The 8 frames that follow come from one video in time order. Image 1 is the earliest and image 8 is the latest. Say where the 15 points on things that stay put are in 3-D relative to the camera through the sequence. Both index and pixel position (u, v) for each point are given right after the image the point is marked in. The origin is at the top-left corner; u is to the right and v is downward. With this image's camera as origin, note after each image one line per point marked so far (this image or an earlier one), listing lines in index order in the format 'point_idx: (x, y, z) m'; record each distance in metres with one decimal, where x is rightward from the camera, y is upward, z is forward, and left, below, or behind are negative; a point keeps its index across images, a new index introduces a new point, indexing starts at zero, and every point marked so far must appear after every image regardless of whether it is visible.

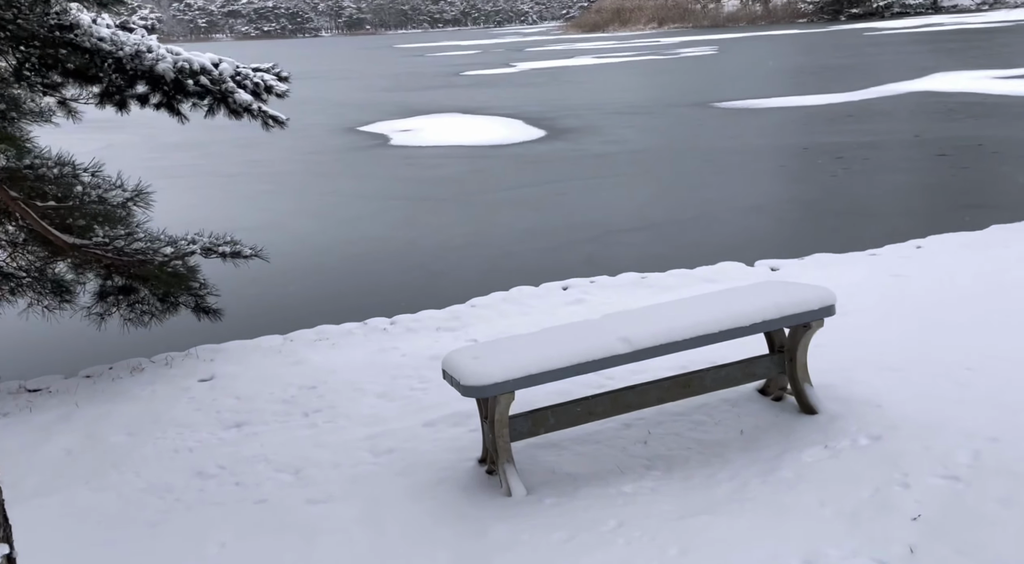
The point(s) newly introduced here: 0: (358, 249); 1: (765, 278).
0: (-1.8, +0.4, +10.8) m
1: (+1.9, 0.0, +6.7) m
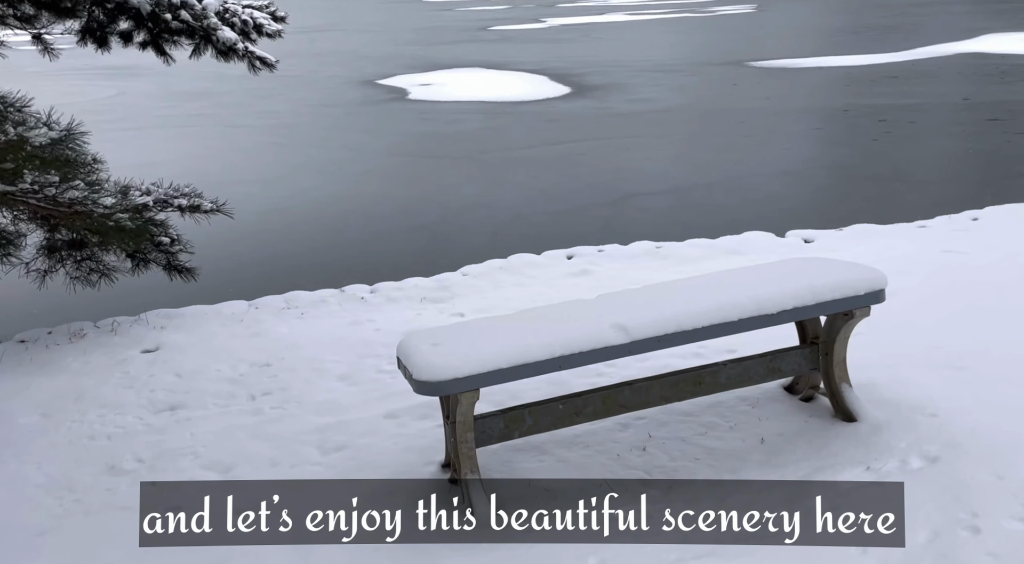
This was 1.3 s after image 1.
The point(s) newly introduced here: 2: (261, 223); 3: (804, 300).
0: (-1.7, +0.8, +10.1) m
1: (+1.9, +0.2, +6.0) m
2: (-2.5, +0.5, +9.3) m
3: (+1.0, -0.1, +3.0) m
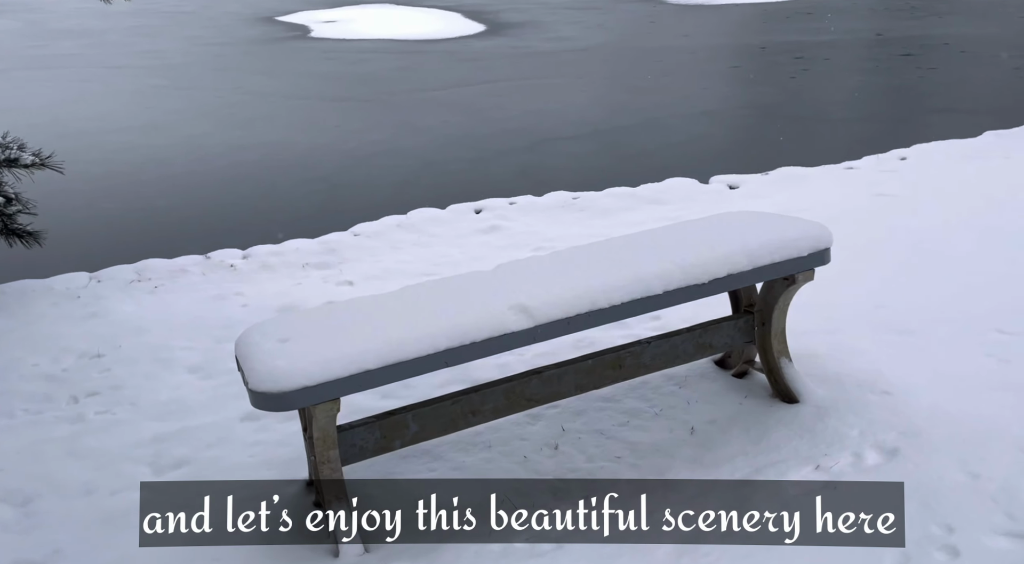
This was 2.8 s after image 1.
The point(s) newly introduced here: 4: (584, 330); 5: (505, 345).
0: (-2.6, +1.3, +9.3) m
1: (+1.3, +0.5, +5.6) m
2: (-3.4, +0.9, +8.4) m
3: (+0.6, 0.0, +2.5) m
4: (+0.2, -0.1, +2.4) m
5: (0.0, -0.2, +2.2) m
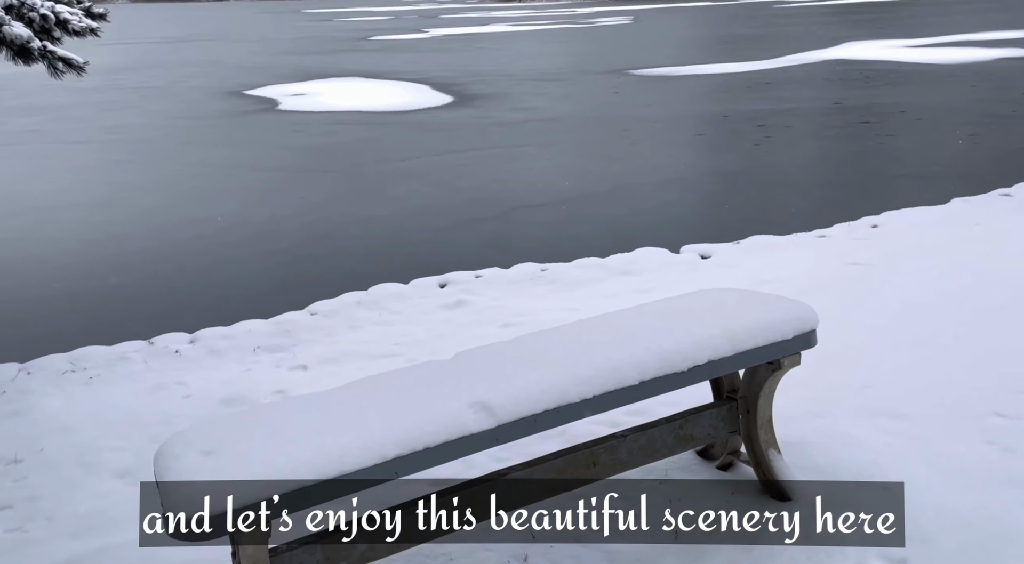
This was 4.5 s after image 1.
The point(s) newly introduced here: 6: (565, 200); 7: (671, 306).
0: (-3.0, +0.5, +9.1) m
1: (+1.1, +0.1, +5.4) m
2: (-3.7, +0.2, +8.1) m
3: (+0.5, -0.2, +2.3) m
4: (+0.1, -0.3, +2.1) m
5: (-0.1, -0.4, +2.0) m
6: (+0.6, +1.0, +10.2) m
7: (+0.5, -0.1, +2.6) m
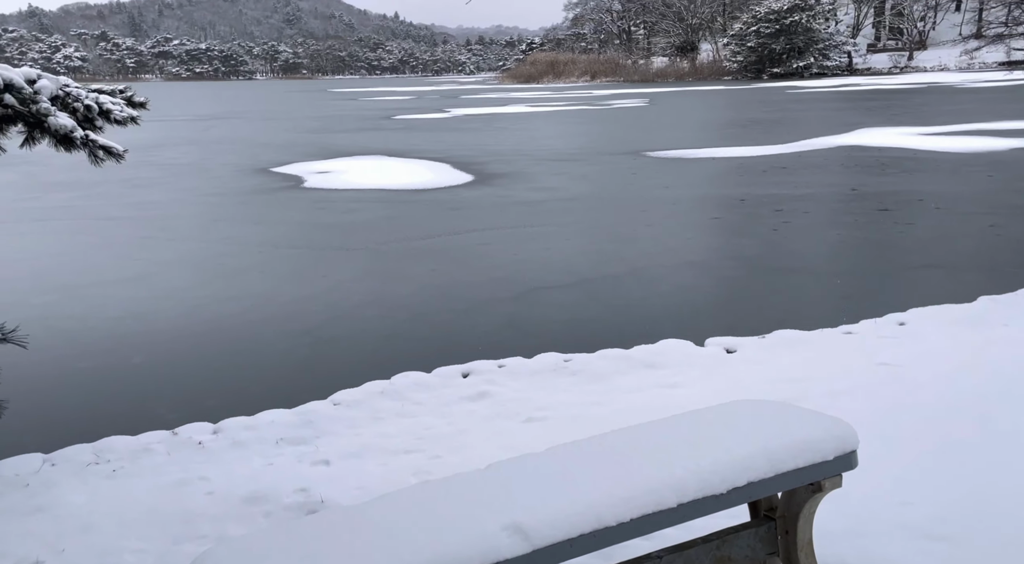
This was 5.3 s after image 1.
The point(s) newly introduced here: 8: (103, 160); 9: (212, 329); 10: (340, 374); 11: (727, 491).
0: (-2.8, -0.3, +9.1) m
1: (+1.2, -0.5, +5.3) m
2: (-3.5, -0.5, +8.2) m
3: (+0.6, -0.5, +2.3) m
4: (+0.2, -0.6, +2.1) m
5: (0.0, -0.6, +1.9) m
6: (+0.8, 0.0, +10.2) m
7: (+0.6, -0.4, +2.6) m
8: (-2.2, +0.7, +5.0) m
9: (-2.9, -0.4, +8.5) m
10: (-1.4, -0.7, +7.4) m
11: (+0.5, -0.5, +2.2) m
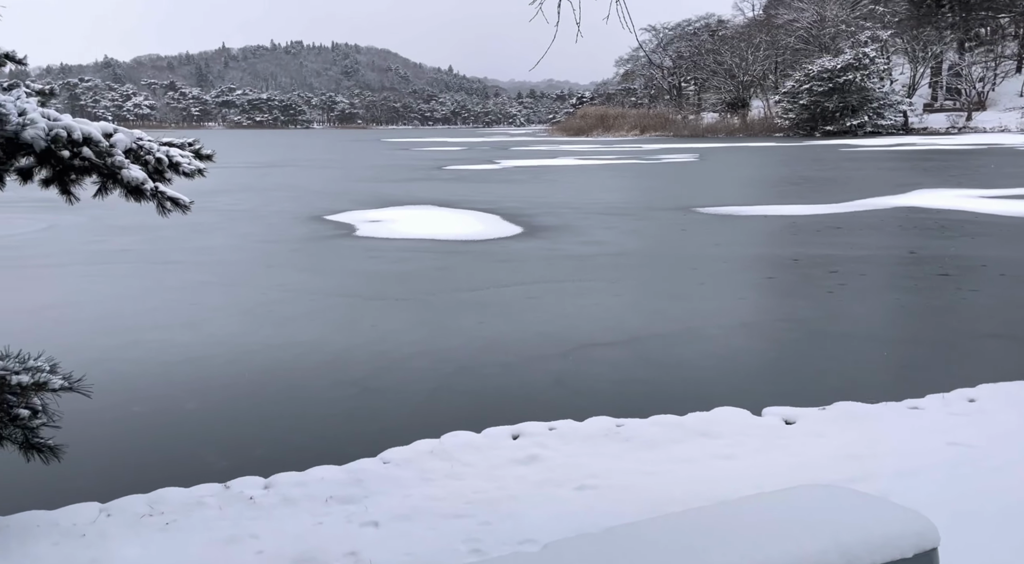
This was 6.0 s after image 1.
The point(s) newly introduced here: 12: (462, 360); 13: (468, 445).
0: (-2.3, -0.8, +9.2) m
1: (+1.5, -0.9, +5.2) m
2: (-3.0, -0.9, +8.3) m
3: (+0.8, -0.7, +2.2) m
4: (+0.3, -0.8, +2.0) m
5: (+0.1, -0.8, +1.9) m
6: (+1.4, -0.7, +10.1) m
7: (+0.7, -0.6, +2.5) m
8: (-1.9, +0.4, +5.1) m
9: (-2.4, -0.9, +8.6) m
10: (-1.0, -1.2, +7.4) m
11: (+0.7, -0.7, +2.1) m
12: (-0.5, -0.8, +9.4) m
13: (-0.3, -0.9, +5.2) m
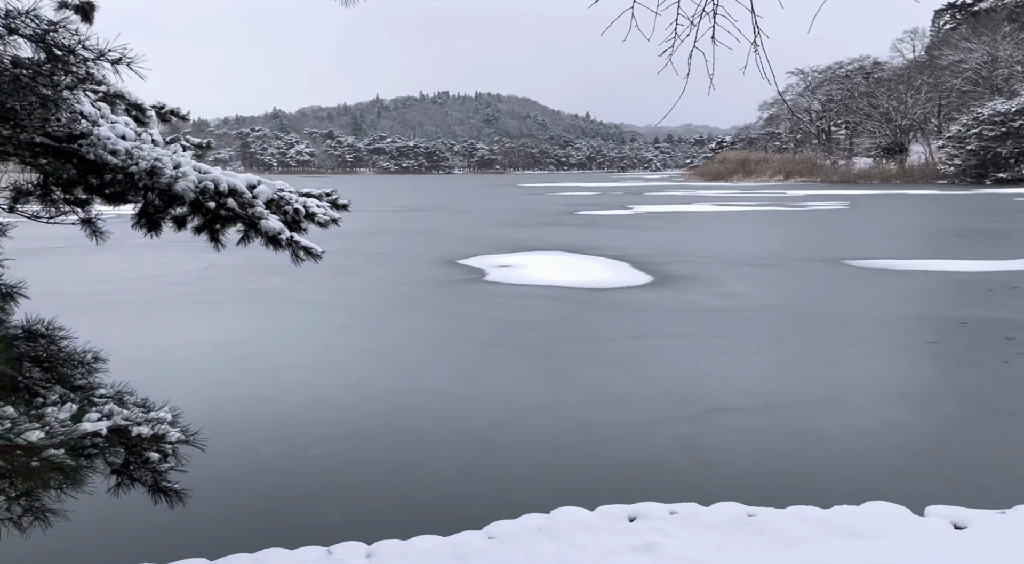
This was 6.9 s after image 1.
0: (-1.0, -1.3, +9.0) m
1: (+2.1, -1.3, +4.5) m
2: (-2.0, -1.4, +8.1) m
3: (+1.0, -0.9, +1.6) m
4: (+0.5, -1.0, +1.5) m
5: (+0.2, -1.0, +1.4) m
6: (+2.7, -1.3, +9.3) m
7: (+1.0, -0.9, +1.9) m
8: (-1.3, +0.1, +4.9) m
9: (-1.3, -1.4, +8.4) m
10: (-0.1, -1.6, +7.0) m
11: (+0.8, -0.9, +1.6) m
12: (+0.7, -1.4, +8.9) m
13: (+0.4, -1.3, +4.8) m
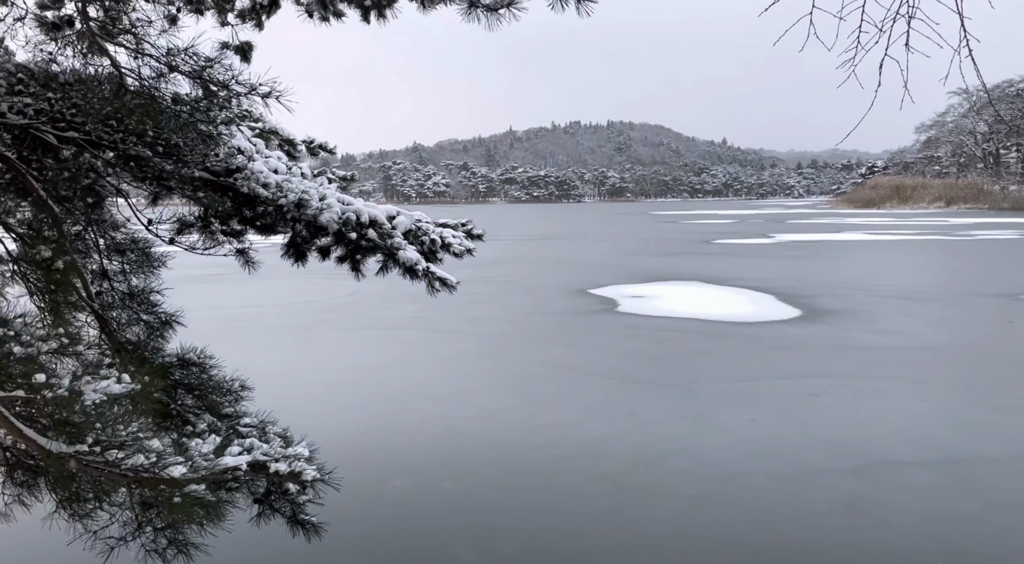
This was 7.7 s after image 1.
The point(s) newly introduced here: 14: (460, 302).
0: (+0.3, -1.6, +8.5) m
1: (+2.8, -1.5, +3.6) m
2: (-0.7, -1.7, +7.9) m
3: (+1.2, -1.0, +1.0) m
4: (+0.7, -1.1, +0.9) m
5: (+0.5, -1.1, +0.9) m
6: (+4.1, -1.7, +8.4) m
7: (+1.3, -1.0, +1.3) m
8: (-0.5, -0.1, +4.6) m
9: (0.0, -1.7, +8.0) m
10: (+1.0, -1.9, +6.4) m
11: (+1.1, -1.1, +1.0) m
12: (+2.0, -1.7, +8.2) m
13: (+1.1, -1.5, +4.2) m
14: (-1.2, -0.4, +18.0) m
